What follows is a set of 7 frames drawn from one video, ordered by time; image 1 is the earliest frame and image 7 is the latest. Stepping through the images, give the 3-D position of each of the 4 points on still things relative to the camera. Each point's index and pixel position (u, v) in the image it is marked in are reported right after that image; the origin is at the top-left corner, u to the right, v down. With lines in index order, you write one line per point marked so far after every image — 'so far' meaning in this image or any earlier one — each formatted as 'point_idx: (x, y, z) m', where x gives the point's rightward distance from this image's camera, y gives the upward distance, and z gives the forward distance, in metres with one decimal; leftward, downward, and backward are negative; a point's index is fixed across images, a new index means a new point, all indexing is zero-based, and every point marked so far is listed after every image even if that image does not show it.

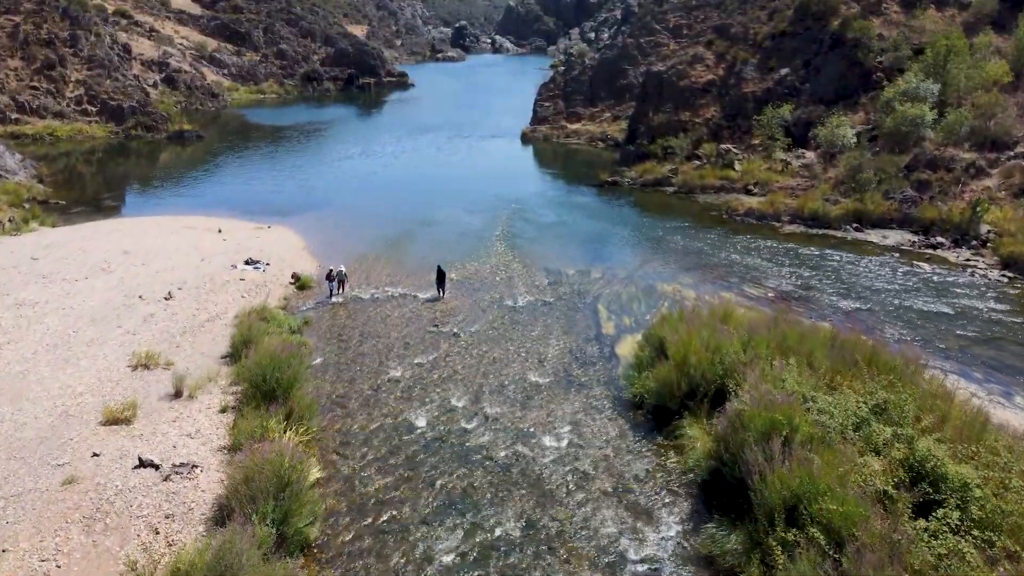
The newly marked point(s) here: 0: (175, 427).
0: (-6.2, -2.6, +13.5) m
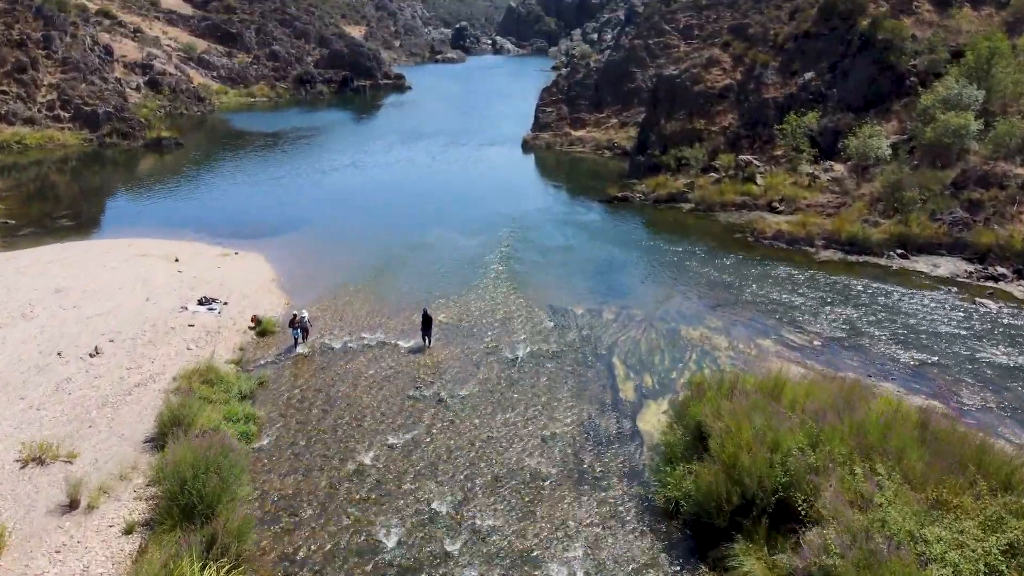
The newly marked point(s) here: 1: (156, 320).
0: (-6.2, -3.8, +10.1) m
1: (-9.1, -0.8, +18.9) m
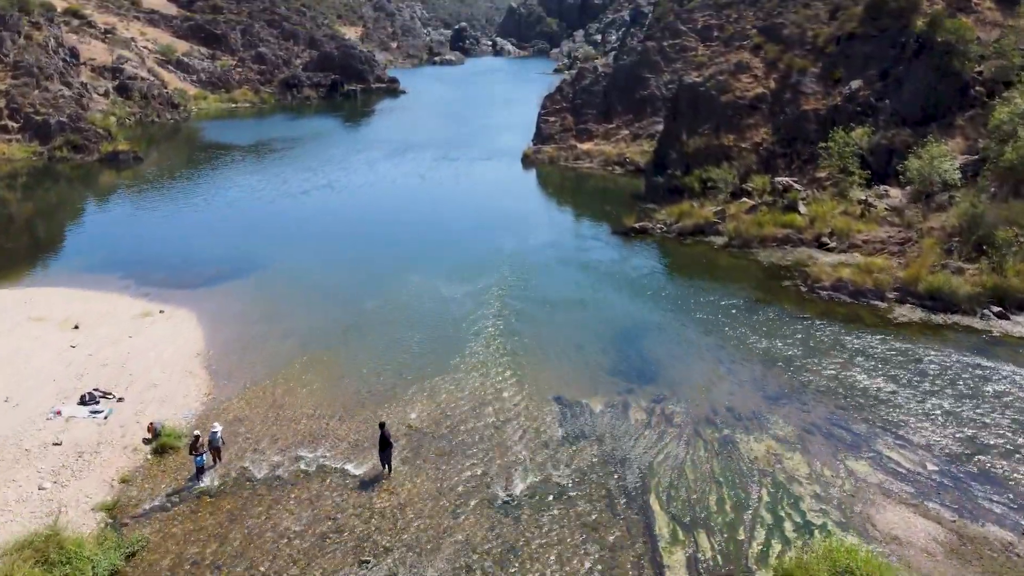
0: (-6.3, -5.6, +4.7) m
1: (-9.2, -2.7, +13.5) m
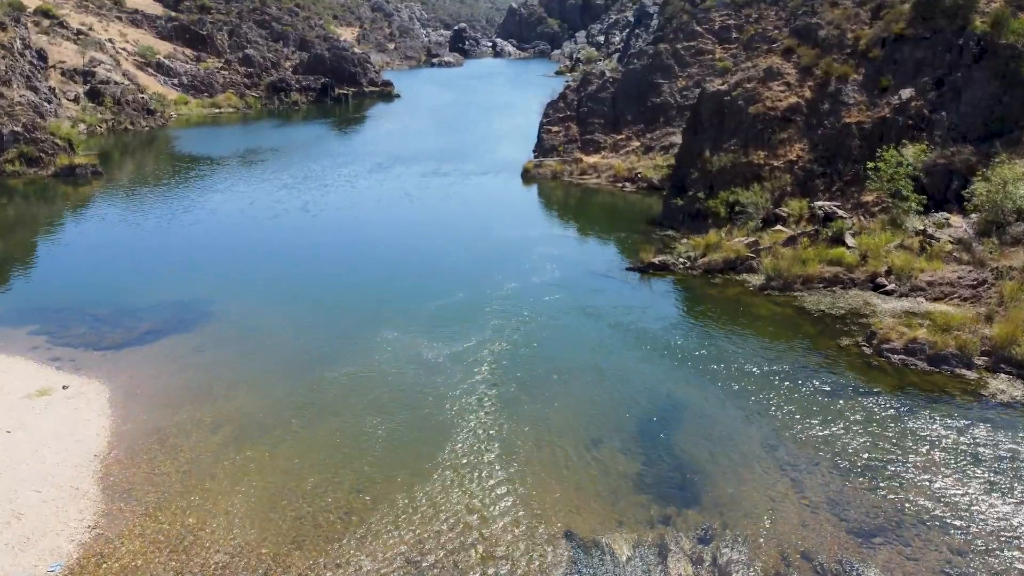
0: (-6.4, -7.1, +0.4) m
1: (-9.3, -4.2, +9.2) m
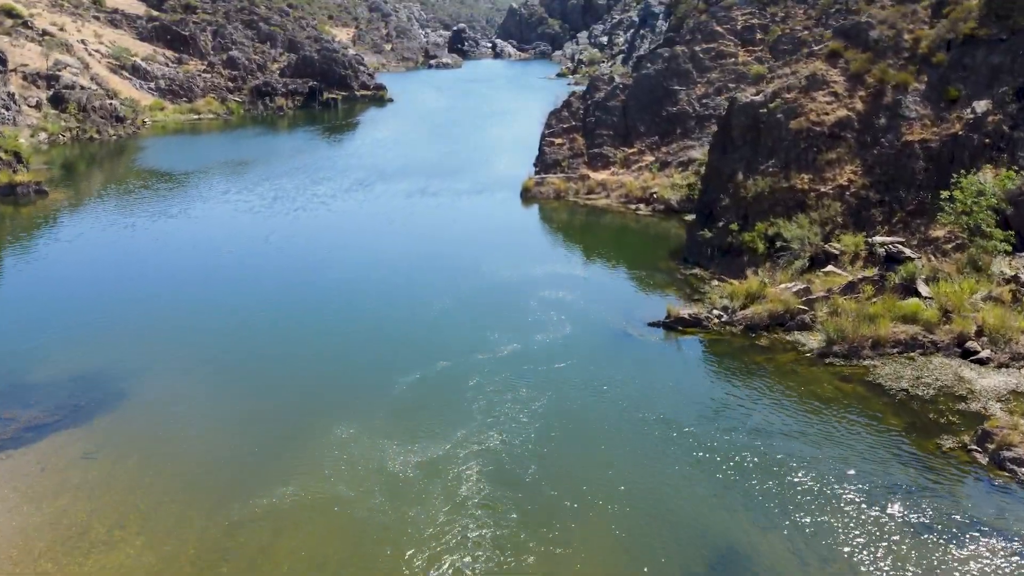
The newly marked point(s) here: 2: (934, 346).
0: (-6.6, -8.8, -4.3) m
1: (-9.4, -5.9, +4.5) m
2: (+10.5, -1.4, +18.4) m
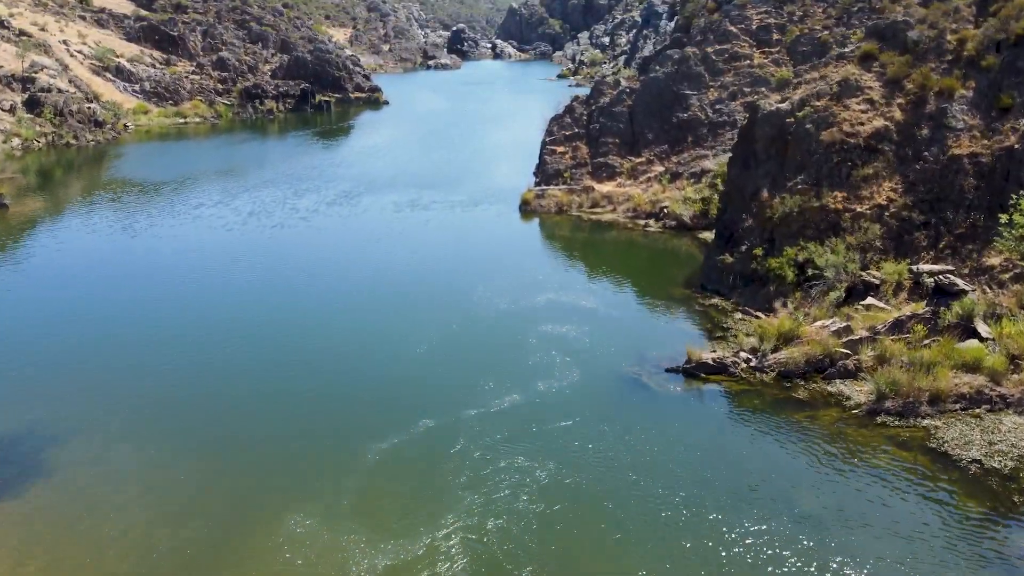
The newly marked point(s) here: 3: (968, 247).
0: (-6.7, -9.7, -7.0) m
1: (-9.5, -6.8, +1.8) m
2: (+10.4, -2.4, +15.6) m
3: (+12.5, +1.1, +20.2) m
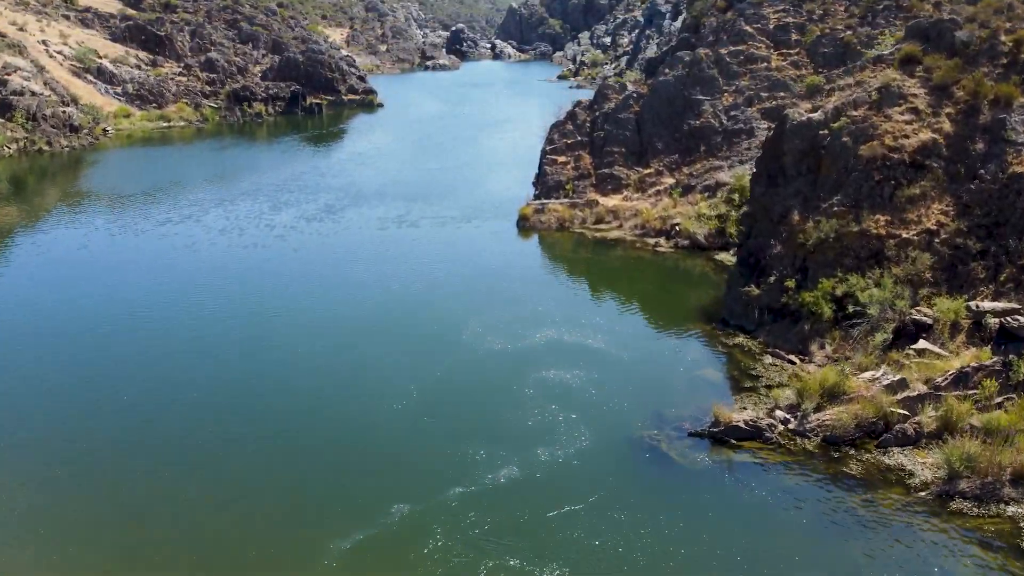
0: (-6.8, -10.7, -9.8) m
1: (-9.7, -7.8, -1.0) m
2: (+10.3, -3.3, +12.8) m
3: (+12.4, +0.1, +17.4) m
